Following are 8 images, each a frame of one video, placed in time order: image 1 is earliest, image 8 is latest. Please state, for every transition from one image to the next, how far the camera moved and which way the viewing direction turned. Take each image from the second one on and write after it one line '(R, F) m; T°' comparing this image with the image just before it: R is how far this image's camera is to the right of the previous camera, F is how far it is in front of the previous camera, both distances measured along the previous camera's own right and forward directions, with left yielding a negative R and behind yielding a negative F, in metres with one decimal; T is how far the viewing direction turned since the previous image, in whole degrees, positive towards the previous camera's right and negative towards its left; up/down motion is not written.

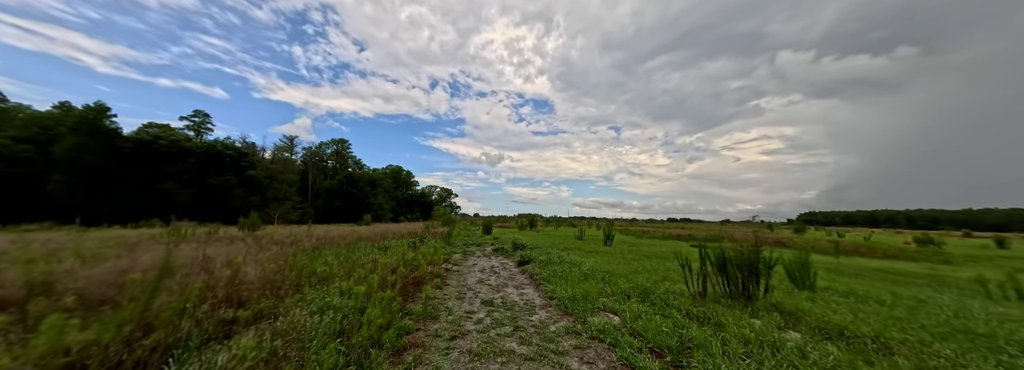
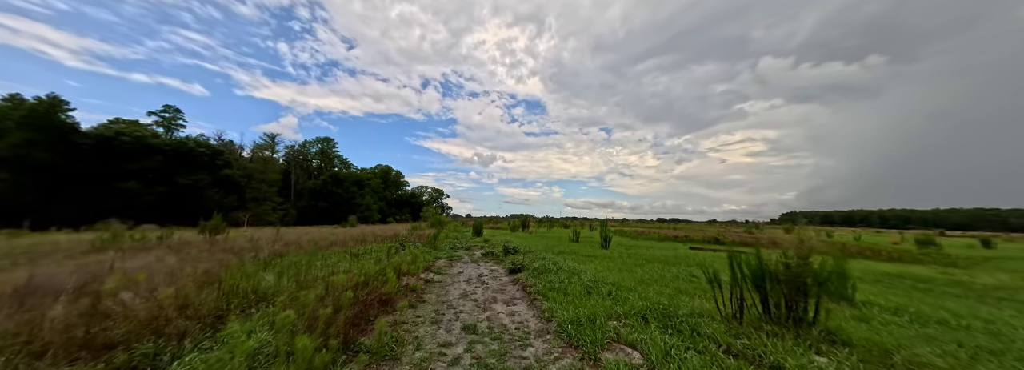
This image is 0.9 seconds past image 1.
(+0.1, +1.1) m; +2°
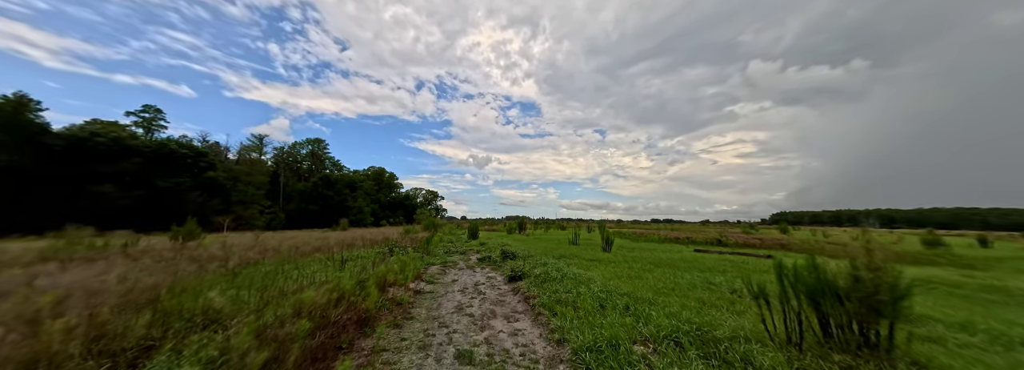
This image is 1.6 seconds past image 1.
(-0.1, +0.7) m; +1°
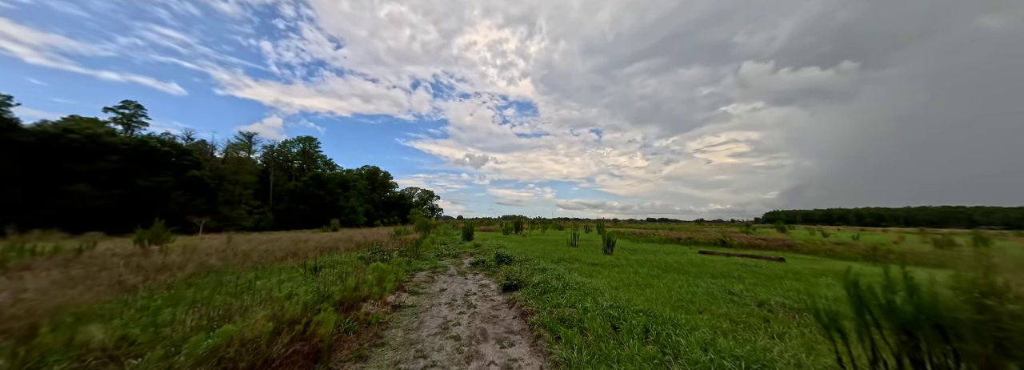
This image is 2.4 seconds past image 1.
(0.0, +0.9) m; +1°
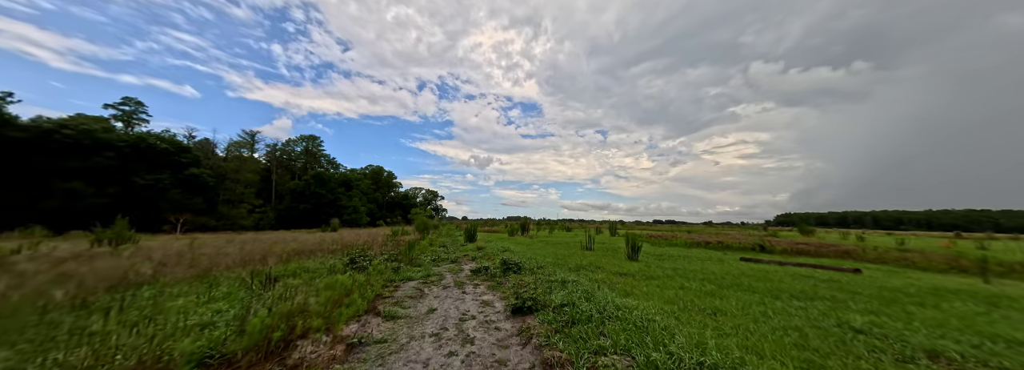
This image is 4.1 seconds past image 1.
(-0.2, +1.9) m; -1°
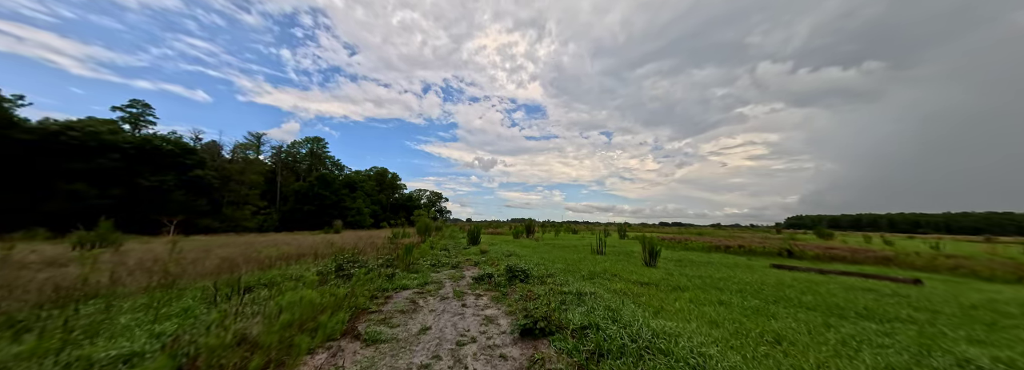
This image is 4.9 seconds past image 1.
(-0.1, +0.9) m; -1°
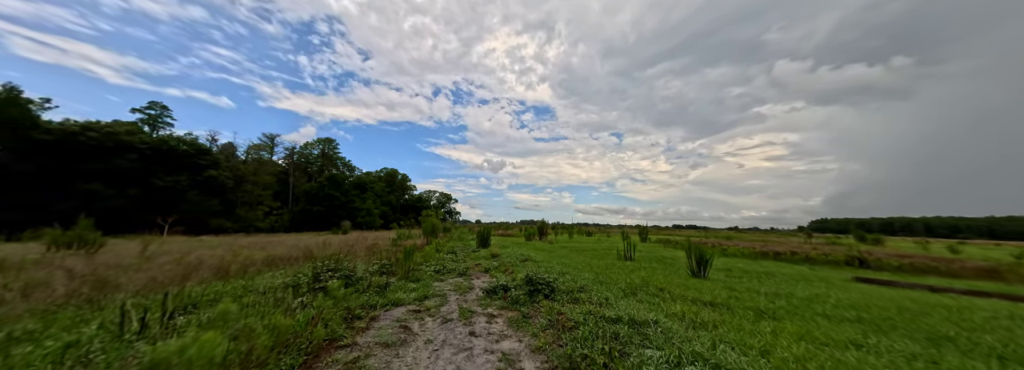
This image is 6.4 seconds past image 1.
(-0.3, +1.6) m; -2°
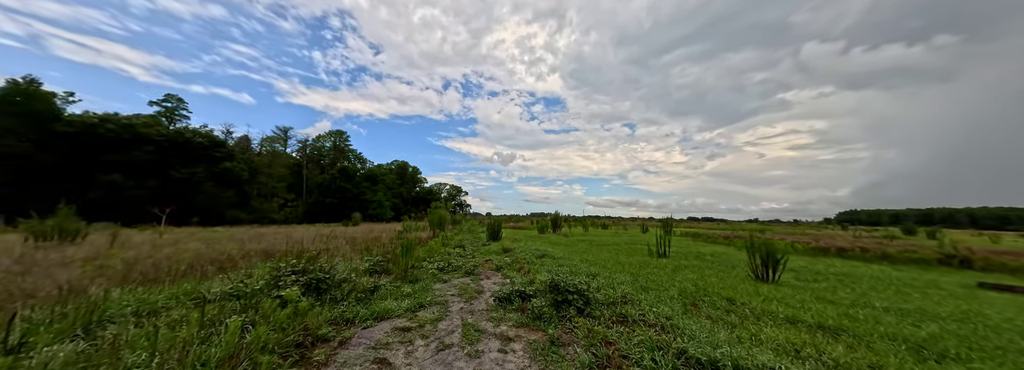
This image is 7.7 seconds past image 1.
(-0.2, +1.6) m; -2°
